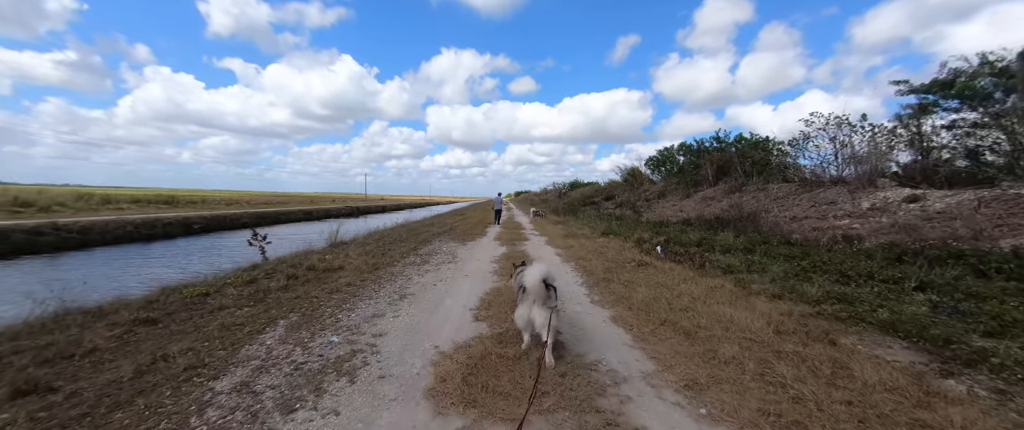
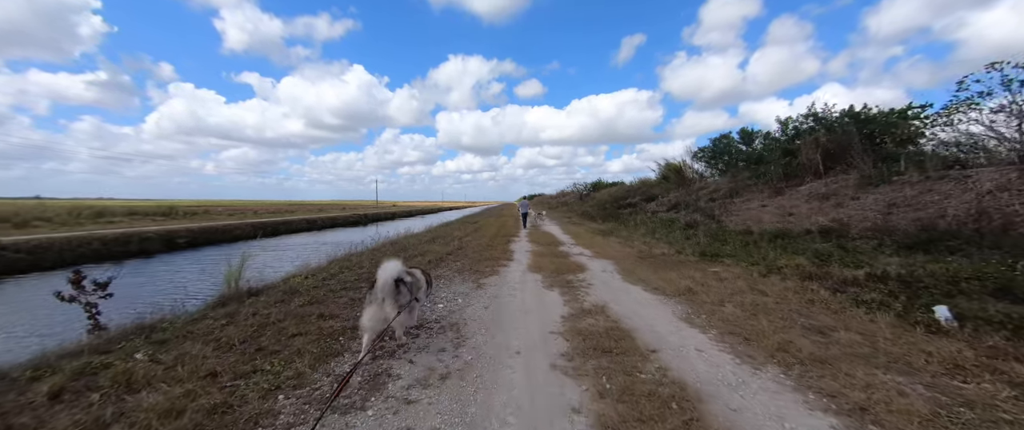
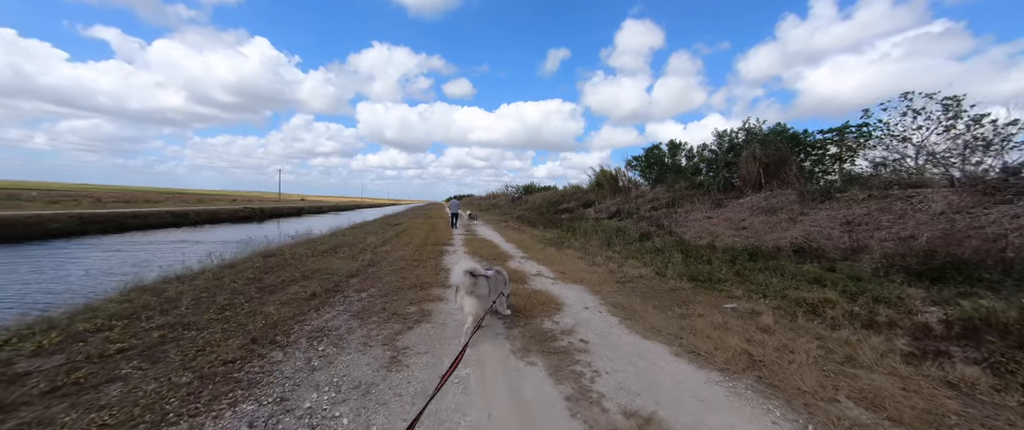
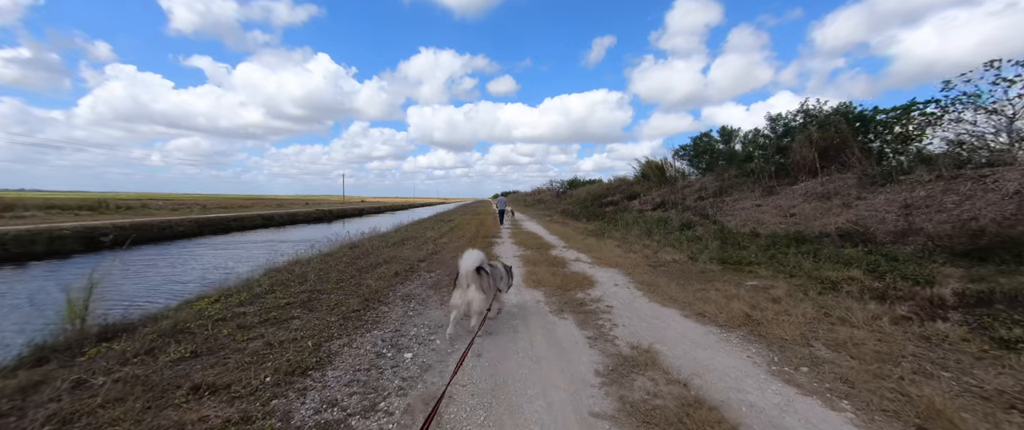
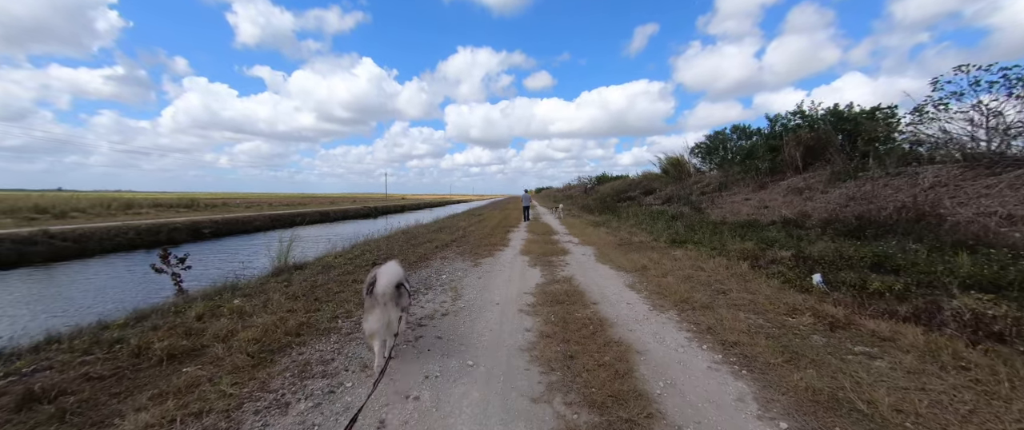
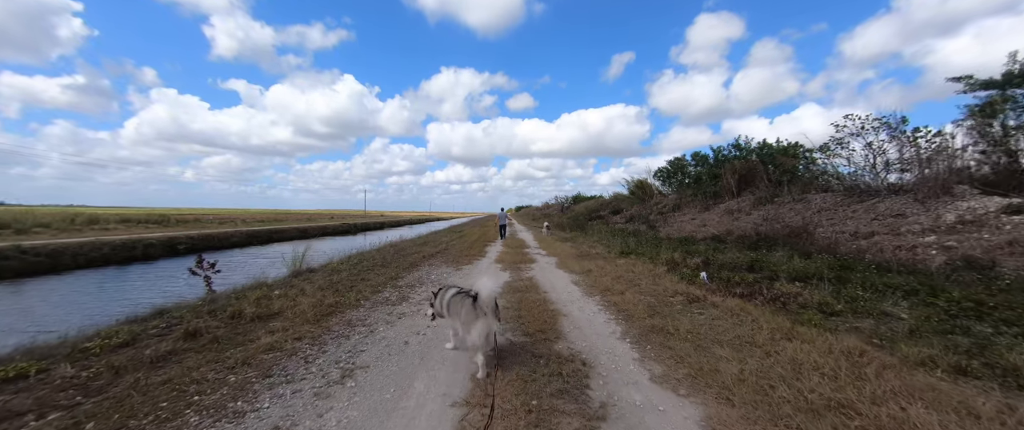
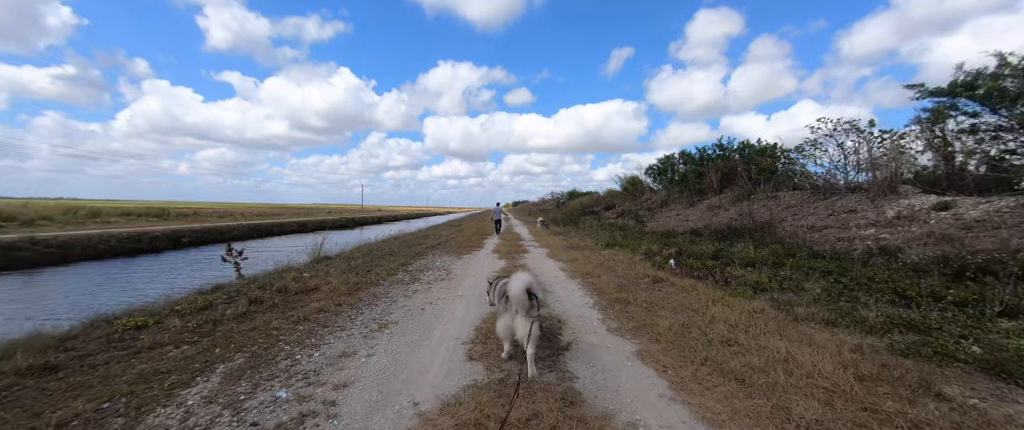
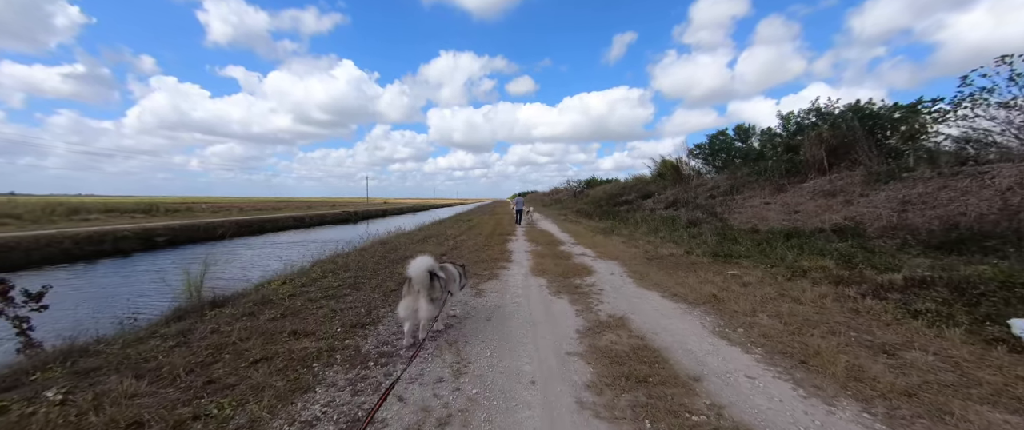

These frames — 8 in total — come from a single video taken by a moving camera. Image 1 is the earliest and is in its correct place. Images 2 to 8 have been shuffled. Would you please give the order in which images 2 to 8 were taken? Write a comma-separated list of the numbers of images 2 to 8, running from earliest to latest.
7, 6, 5, 2, 8, 4, 3
